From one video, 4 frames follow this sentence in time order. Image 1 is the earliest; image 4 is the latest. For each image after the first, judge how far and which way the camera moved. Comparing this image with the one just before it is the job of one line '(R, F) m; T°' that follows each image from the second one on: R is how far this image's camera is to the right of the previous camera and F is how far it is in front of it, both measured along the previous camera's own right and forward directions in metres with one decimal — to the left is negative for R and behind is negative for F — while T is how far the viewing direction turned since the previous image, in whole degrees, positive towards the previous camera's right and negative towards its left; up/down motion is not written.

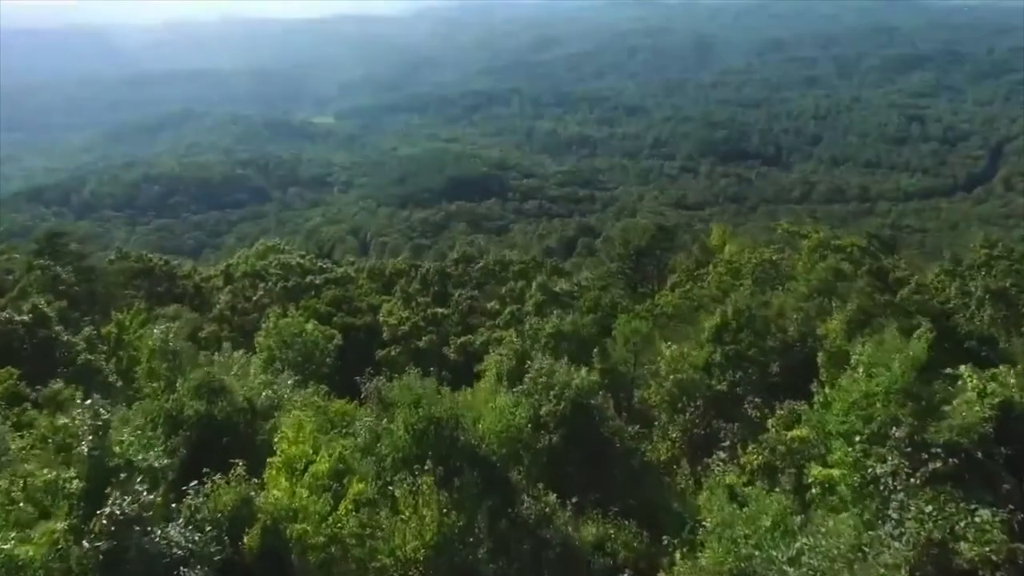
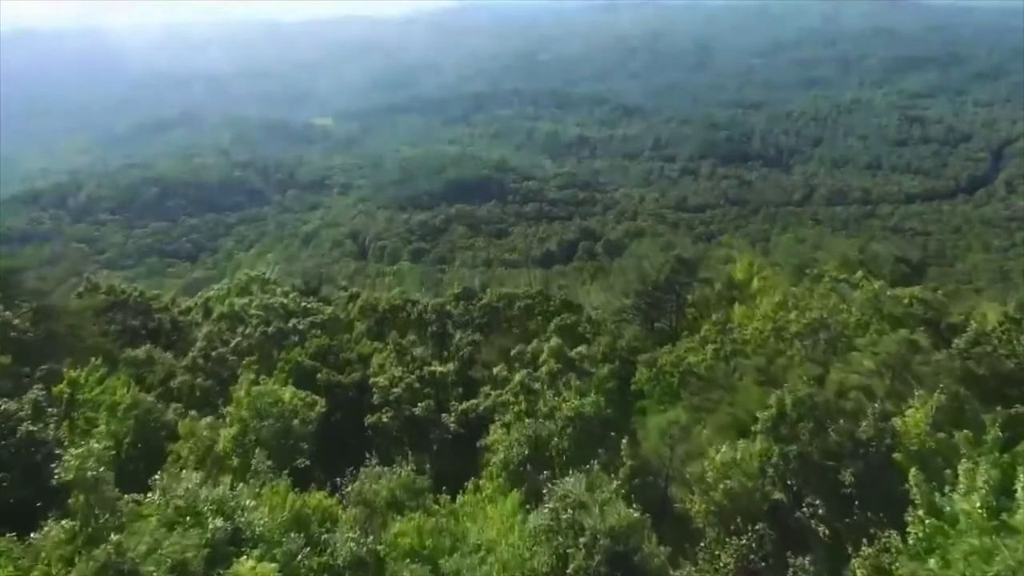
(0.0, +0.6) m; 0°
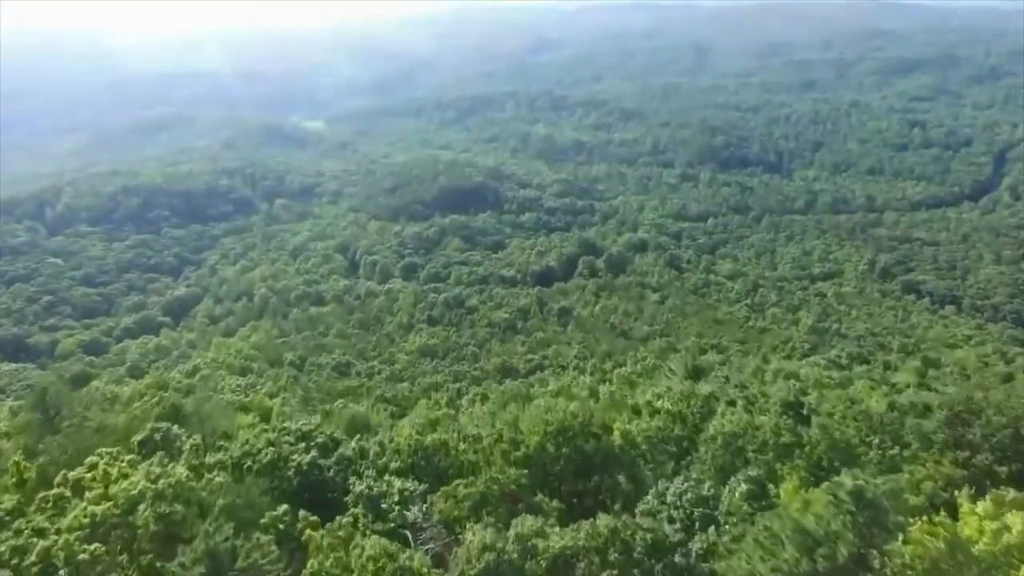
(-0.3, +2.8) m; 0°
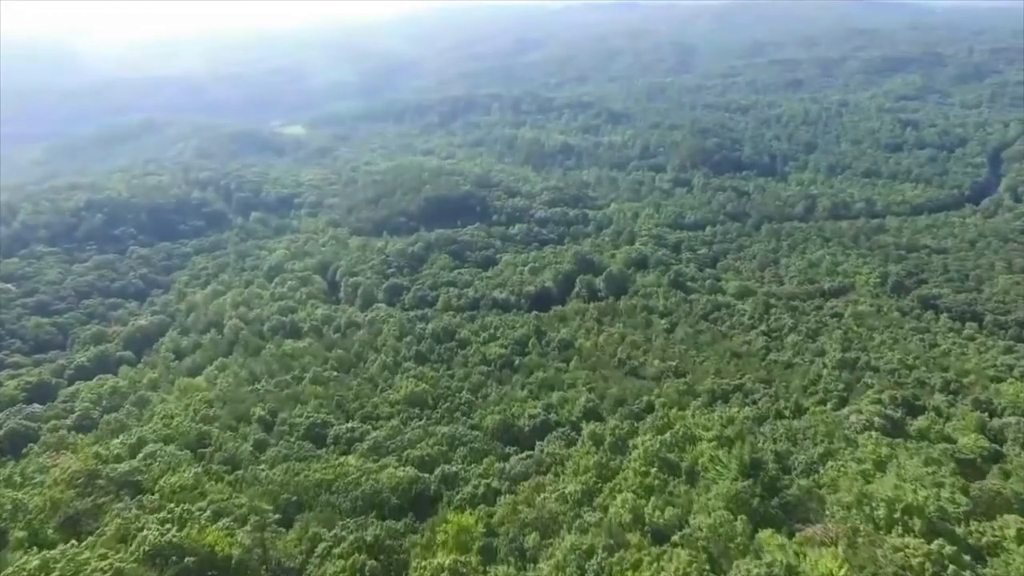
(-0.4, +4.3) m; +1°
